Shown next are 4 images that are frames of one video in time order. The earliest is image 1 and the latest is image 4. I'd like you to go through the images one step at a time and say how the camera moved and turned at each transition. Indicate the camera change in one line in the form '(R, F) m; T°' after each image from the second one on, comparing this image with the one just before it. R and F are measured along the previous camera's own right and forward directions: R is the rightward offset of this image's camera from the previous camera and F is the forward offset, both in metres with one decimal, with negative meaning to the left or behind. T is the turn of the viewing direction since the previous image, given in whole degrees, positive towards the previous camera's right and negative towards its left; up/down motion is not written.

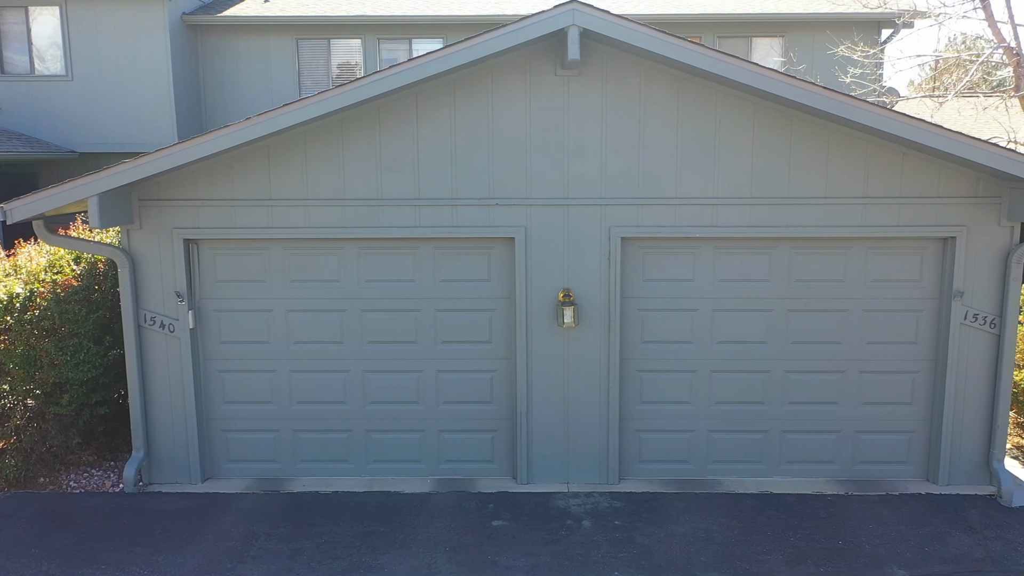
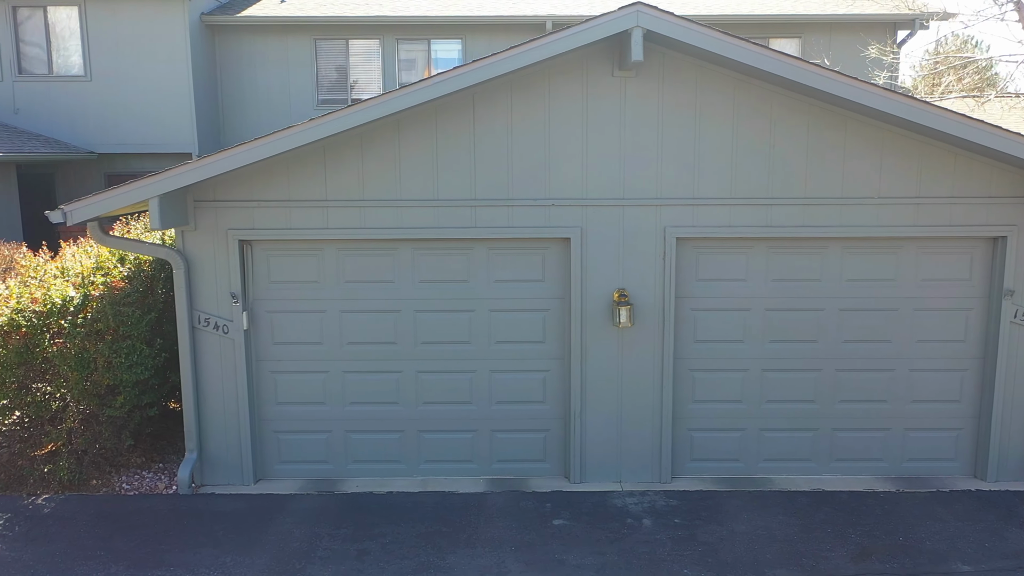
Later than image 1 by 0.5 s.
(-0.5, 0.0) m; +1°
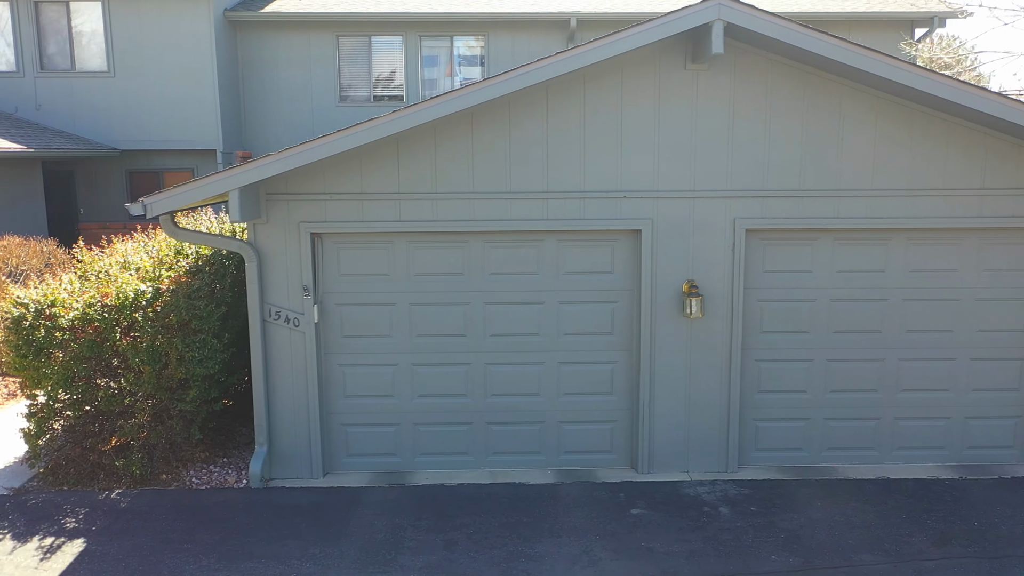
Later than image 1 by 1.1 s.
(-0.7, 0.0) m; +1°
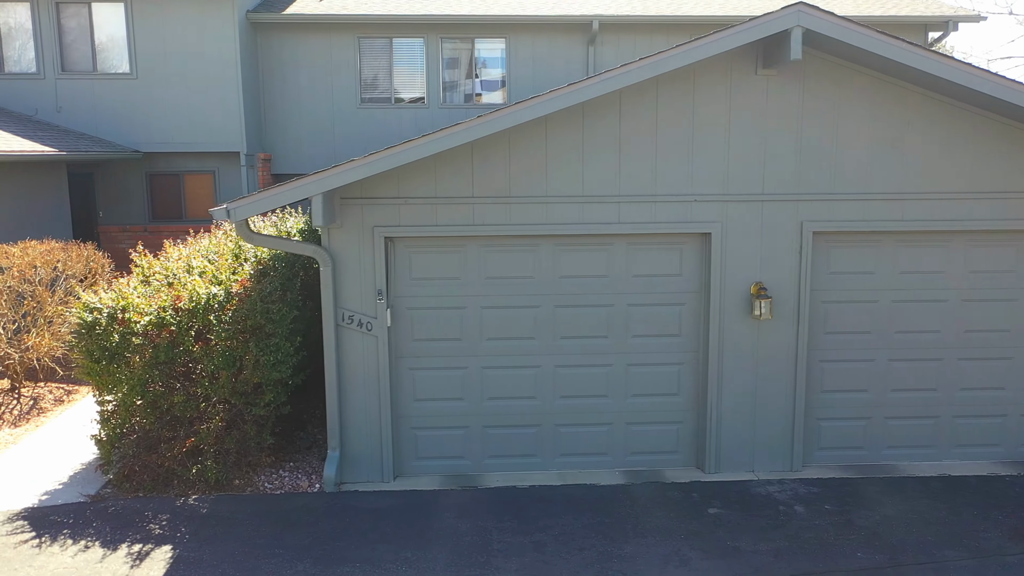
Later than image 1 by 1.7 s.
(-0.8, 0.0) m; +2°
